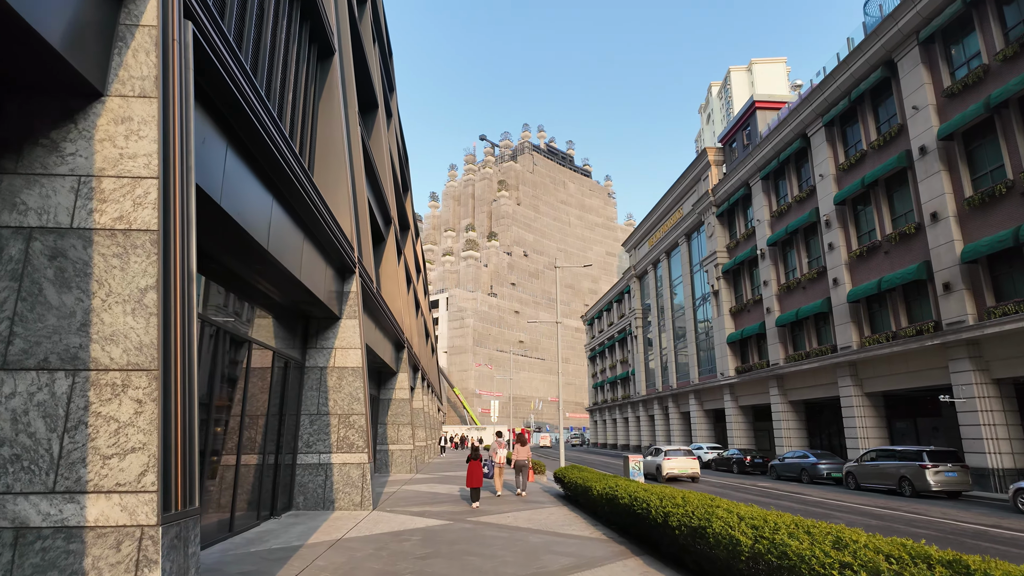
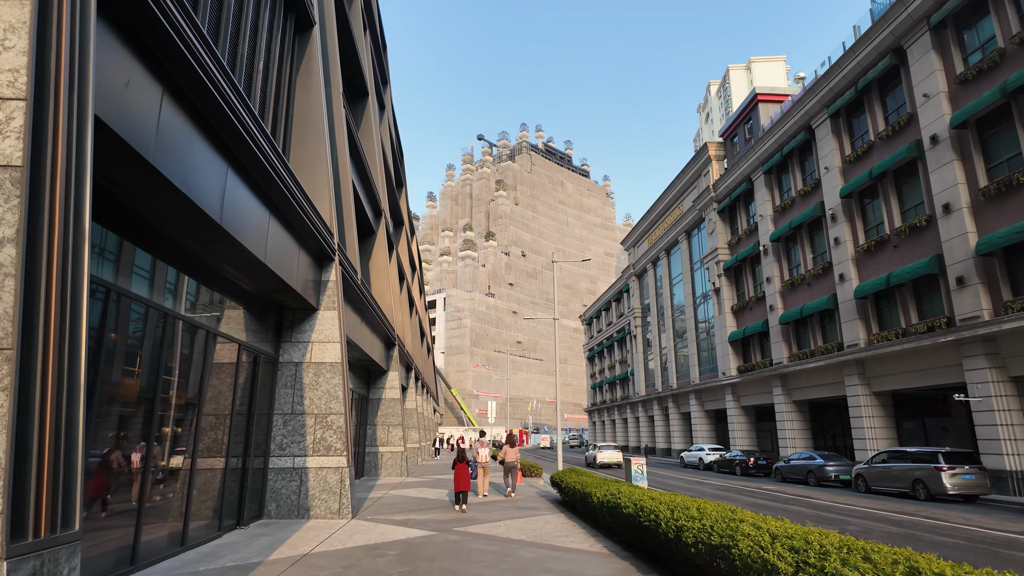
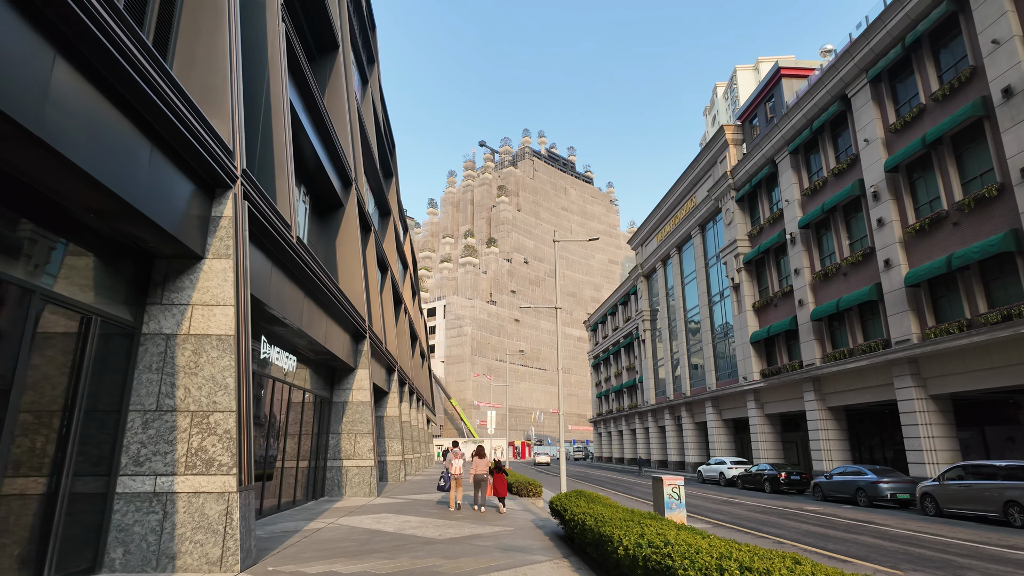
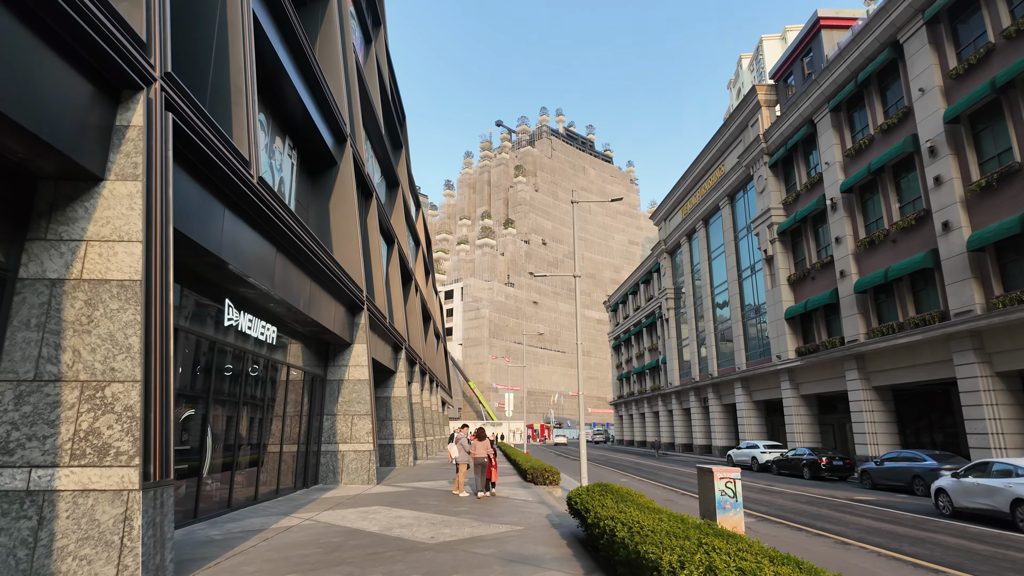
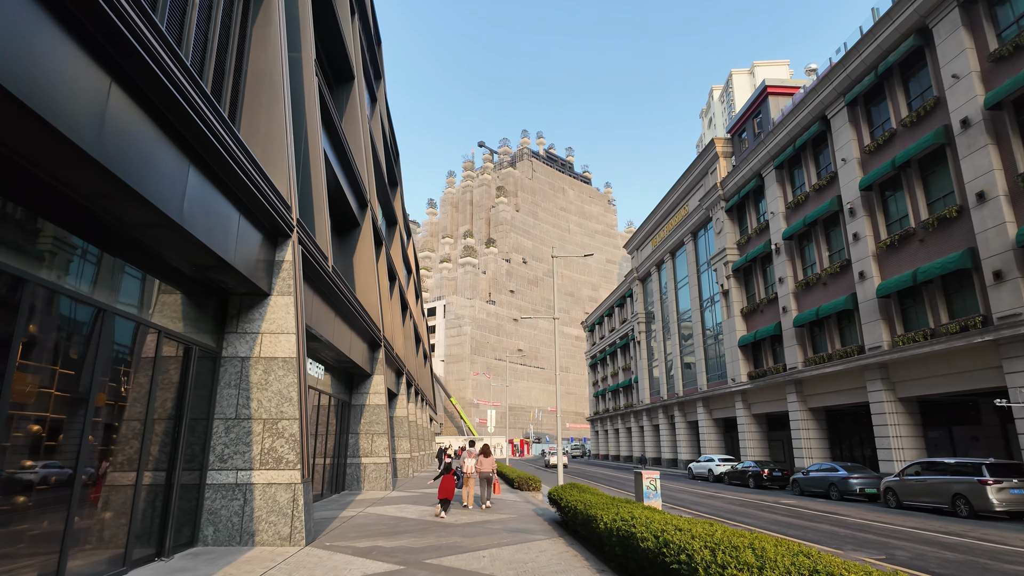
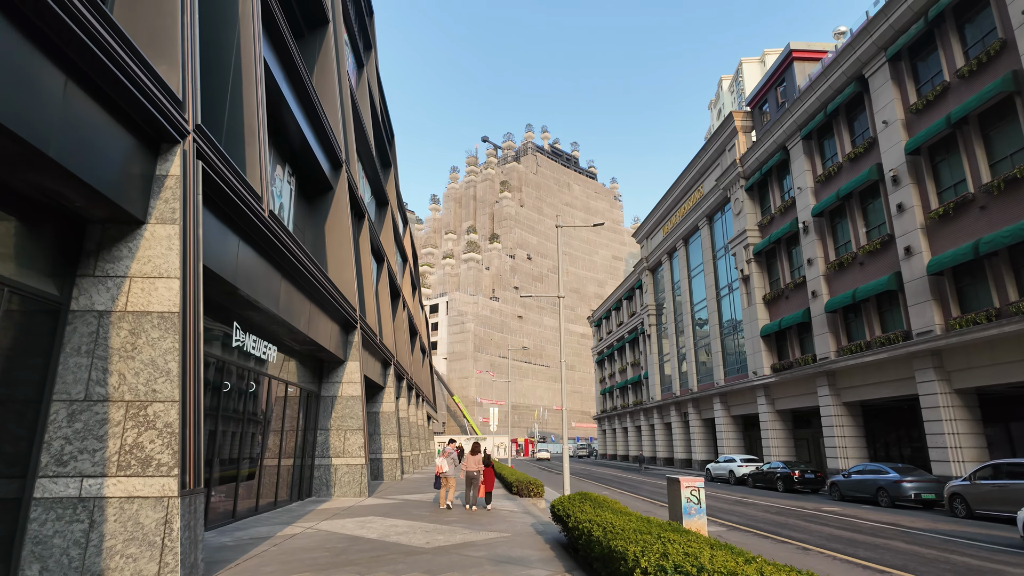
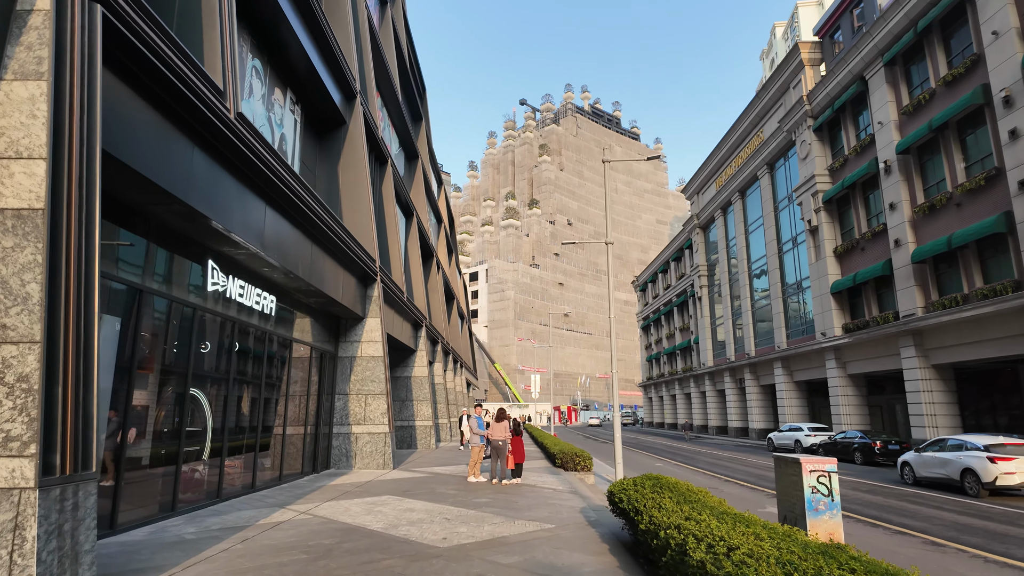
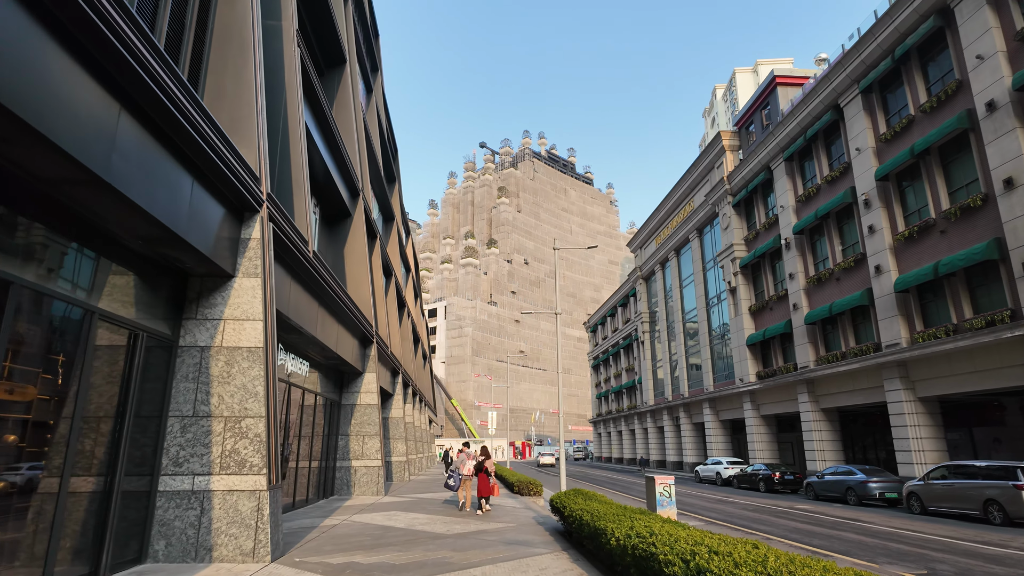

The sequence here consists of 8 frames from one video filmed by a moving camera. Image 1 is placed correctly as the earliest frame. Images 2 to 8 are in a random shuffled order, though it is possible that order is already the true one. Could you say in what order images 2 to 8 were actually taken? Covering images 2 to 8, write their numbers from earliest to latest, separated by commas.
2, 5, 8, 3, 6, 4, 7
